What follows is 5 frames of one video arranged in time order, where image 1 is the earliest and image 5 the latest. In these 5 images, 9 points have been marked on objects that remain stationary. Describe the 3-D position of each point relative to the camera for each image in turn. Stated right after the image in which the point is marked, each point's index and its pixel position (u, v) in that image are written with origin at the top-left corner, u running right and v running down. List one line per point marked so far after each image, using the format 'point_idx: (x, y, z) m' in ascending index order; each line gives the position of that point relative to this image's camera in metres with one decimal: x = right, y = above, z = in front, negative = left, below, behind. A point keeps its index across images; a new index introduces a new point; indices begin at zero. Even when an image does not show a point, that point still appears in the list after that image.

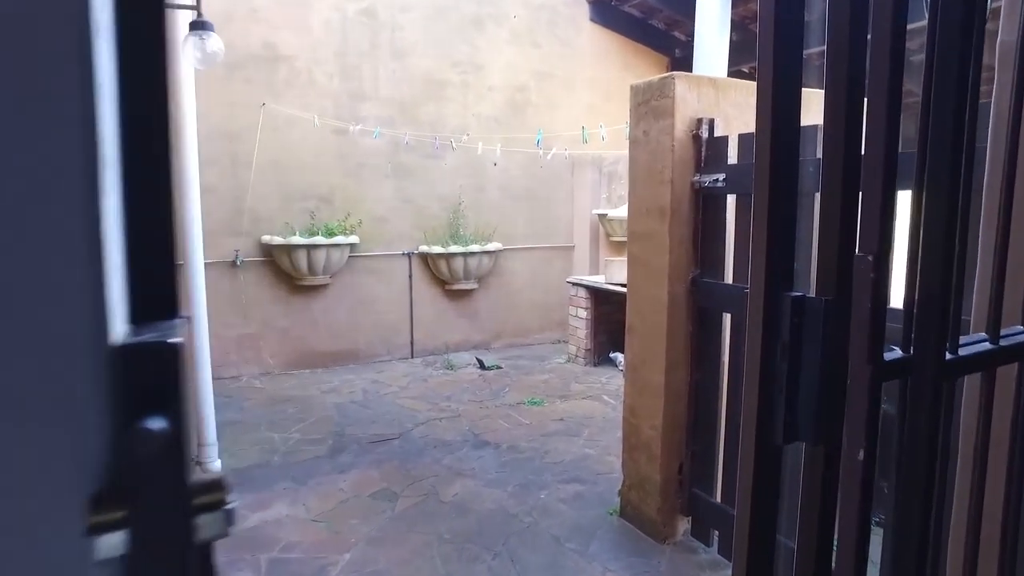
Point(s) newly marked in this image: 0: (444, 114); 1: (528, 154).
0: (-0.6, +1.6, +6.3) m
1: (+0.2, +1.4, +6.8) m
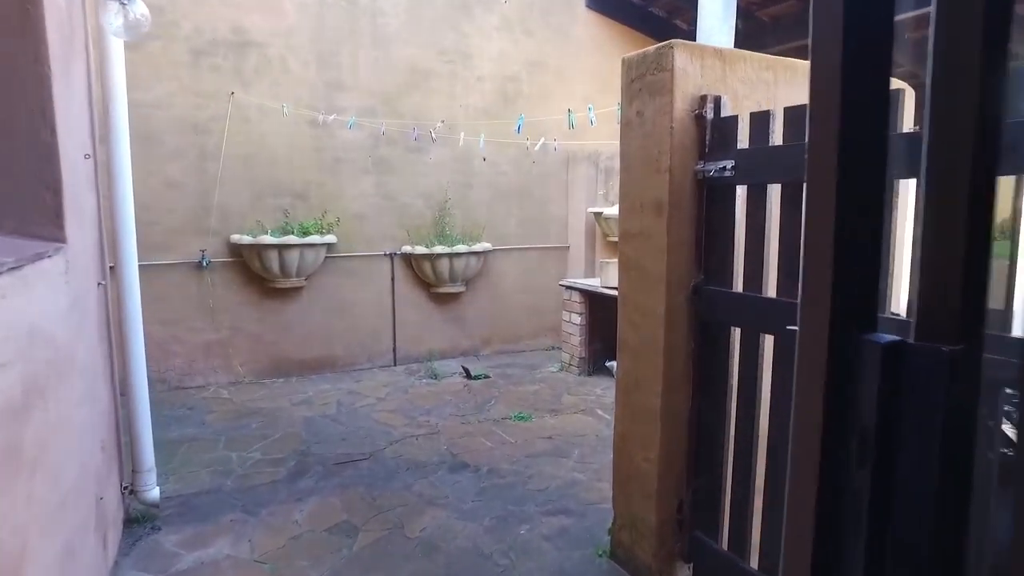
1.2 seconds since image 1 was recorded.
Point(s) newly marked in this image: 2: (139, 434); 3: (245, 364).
0: (-0.7, +1.6, +5.9) m
1: (+0.1, +1.3, +6.4) m
2: (-1.7, -0.7, +3.0) m
3: (-2.2, -0.6, +5.4) m
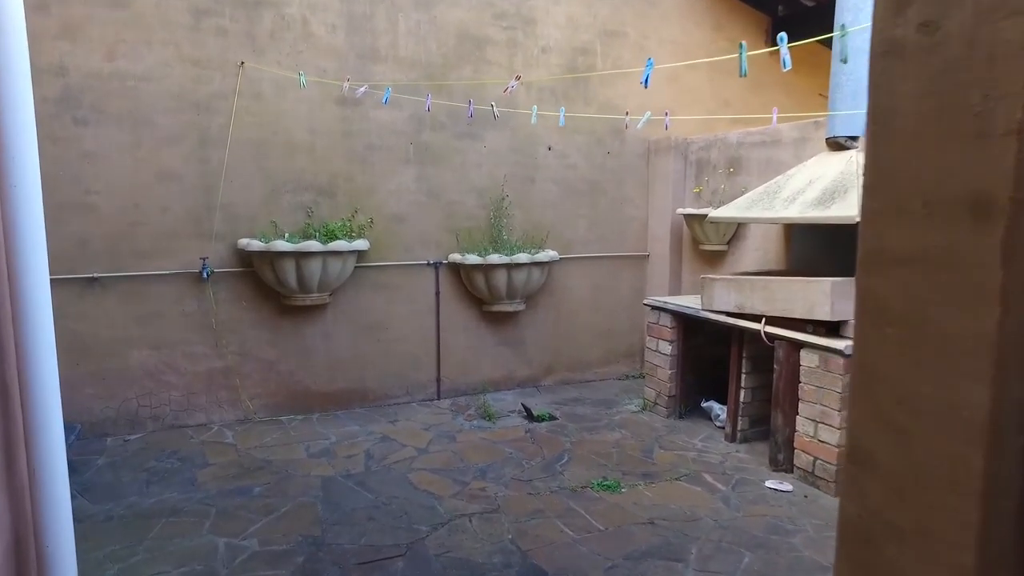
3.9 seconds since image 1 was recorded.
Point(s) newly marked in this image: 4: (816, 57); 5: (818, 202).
0: (-0.2, +1.5, +4.8) m
1: (+0.6, +1.2, +5.2) m
2: (-1.3, -0.8, +2.0) m
3: (-1.7, -0.7, +4.4) m
4: (+2.8, +2.1, +6.2) m
5: (+1.6, +0.4, +3.5) m
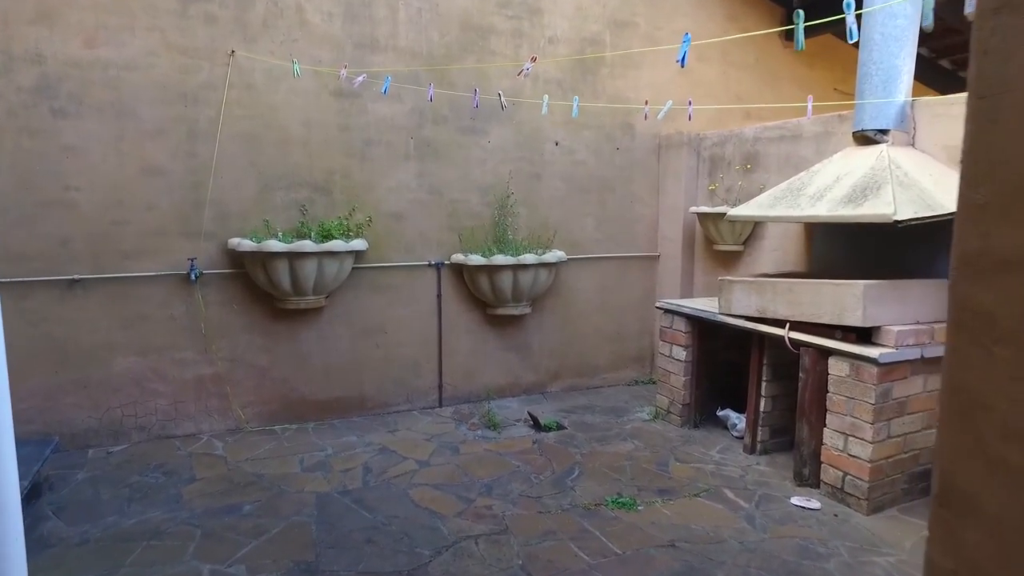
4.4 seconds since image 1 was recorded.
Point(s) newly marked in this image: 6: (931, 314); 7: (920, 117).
0: (-0.2, +1.5, +4.6) m
1: (+0.7, +1.2, +5.0) m
2: (-1.3, -0.8, +1.7) m
3: (-1.6, -0.7, +4.2) m
4: (+2.8, +2.1, +5.9) m
5: (+1.6, +0.4, +3.3) m
6: (+2.1, -0.1, +3.4) m
7: (+2.2, +0.9, +3.6) m
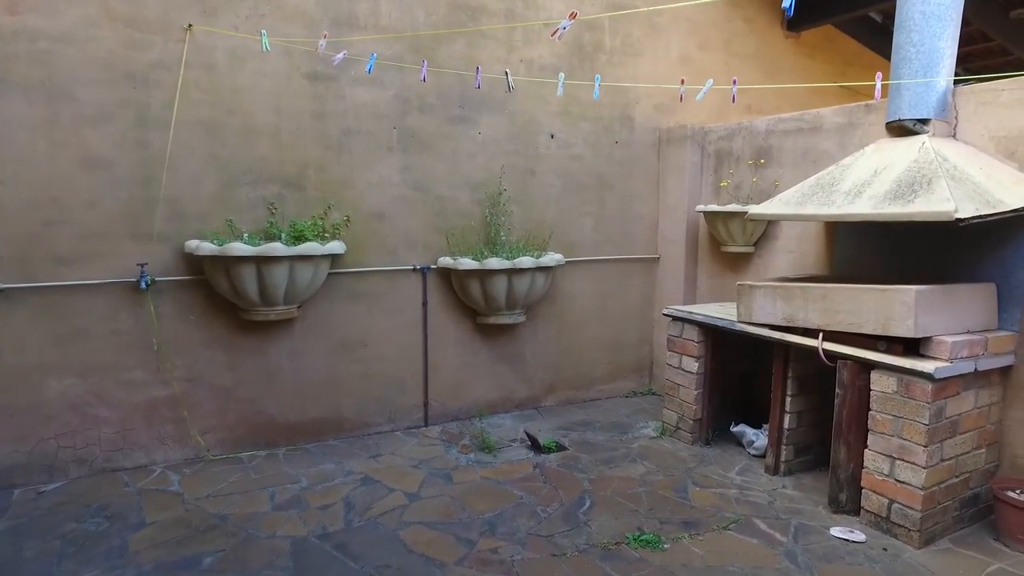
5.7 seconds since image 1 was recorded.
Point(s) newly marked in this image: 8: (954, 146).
0: (-0.2, +1.4, +4.1) m
1: (+0.6, +1.1, +4.6) m
2: (-1.2, -0.8, +1.2) m
3: (-1.7, -0.8, +3.7) m
4: (+2.7, +2.1, +5.6) m
5: (+1.7, +0.4, +2.9) m
6: (+2.1, -0.2, +3.0) m
7: (+2.2, +0.9, +3.3) m
8: (+2.1, +0.7, +3.1) m
